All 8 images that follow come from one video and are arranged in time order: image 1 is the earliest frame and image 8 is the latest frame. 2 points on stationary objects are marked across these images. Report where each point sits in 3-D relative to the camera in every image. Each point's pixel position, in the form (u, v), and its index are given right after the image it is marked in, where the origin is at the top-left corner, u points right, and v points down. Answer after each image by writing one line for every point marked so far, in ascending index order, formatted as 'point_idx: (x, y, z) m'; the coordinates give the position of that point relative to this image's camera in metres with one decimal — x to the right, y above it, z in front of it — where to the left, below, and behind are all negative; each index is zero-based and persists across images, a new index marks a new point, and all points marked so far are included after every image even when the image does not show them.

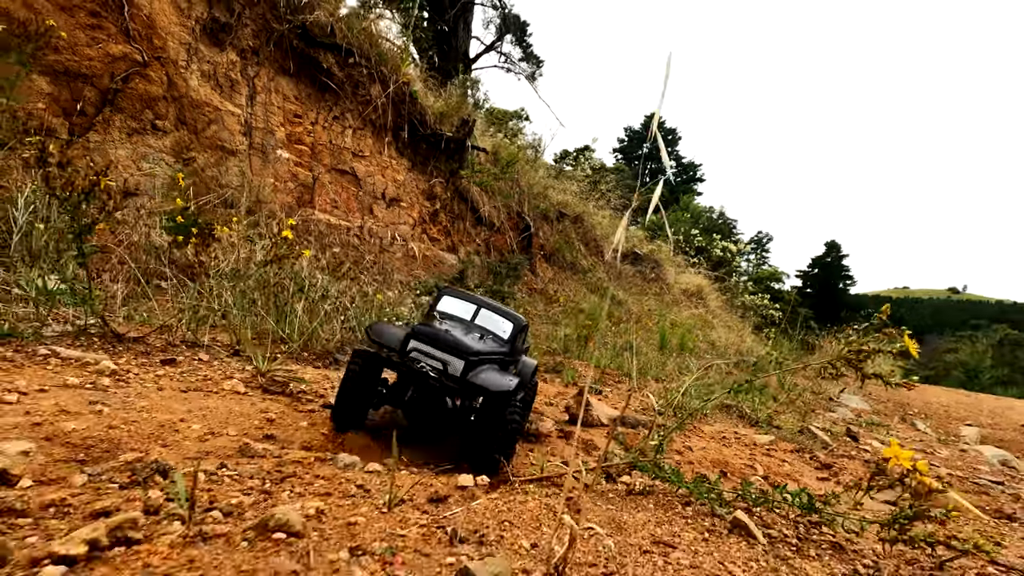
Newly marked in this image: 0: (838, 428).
0: (+2.1, -0.9, +3.6) m
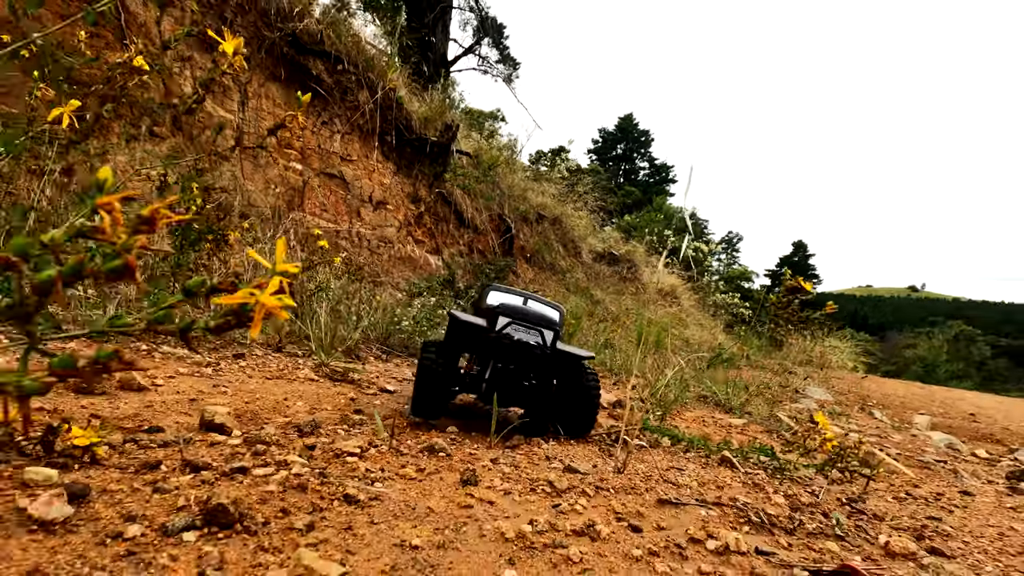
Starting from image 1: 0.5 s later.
0: (+2.0, -0.9, +3.9) m
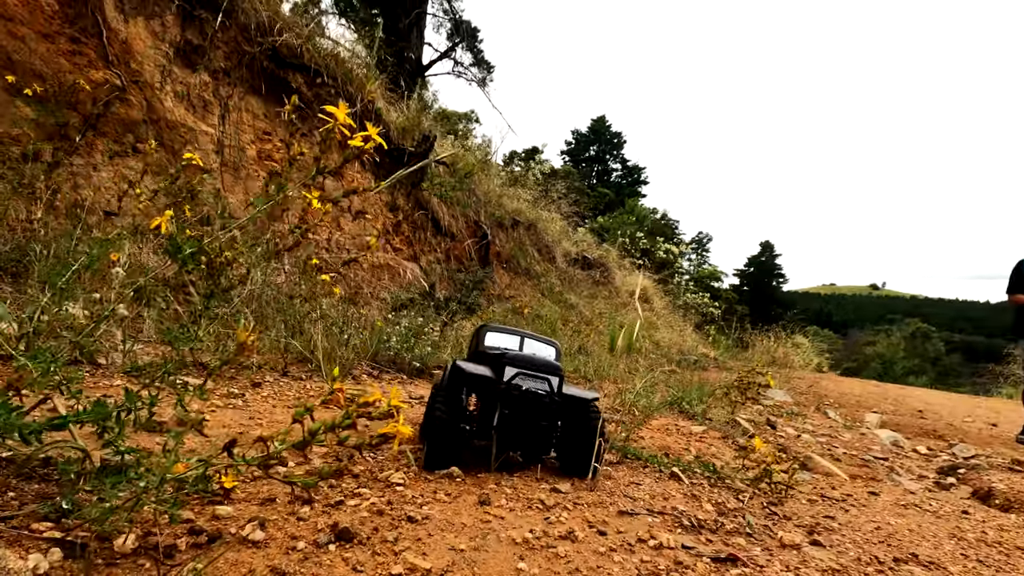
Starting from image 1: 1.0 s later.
0: (+1.9, -1.0, +4.2) m
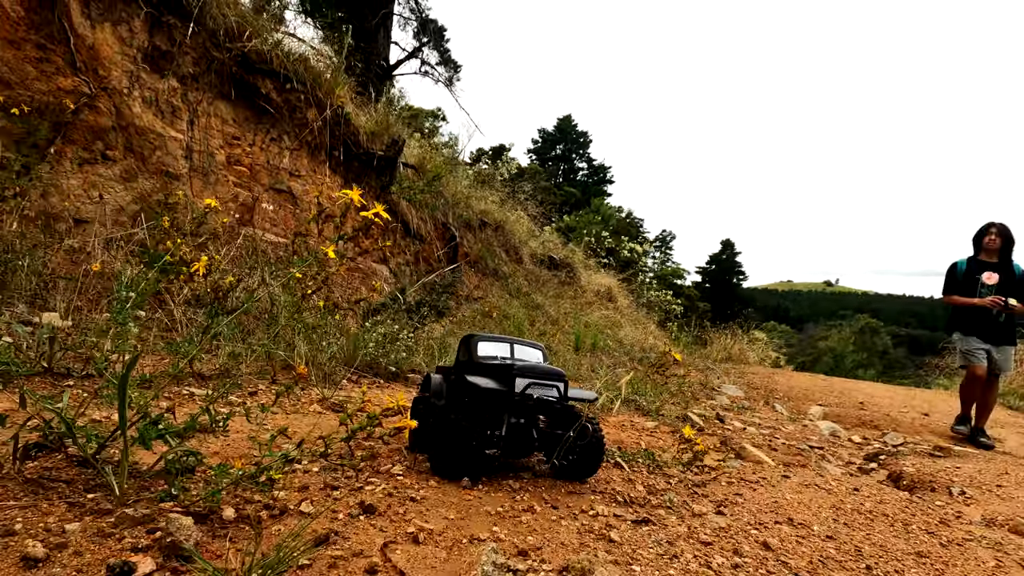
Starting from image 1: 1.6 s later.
0: (+1.6, -1.0, +4.5) m
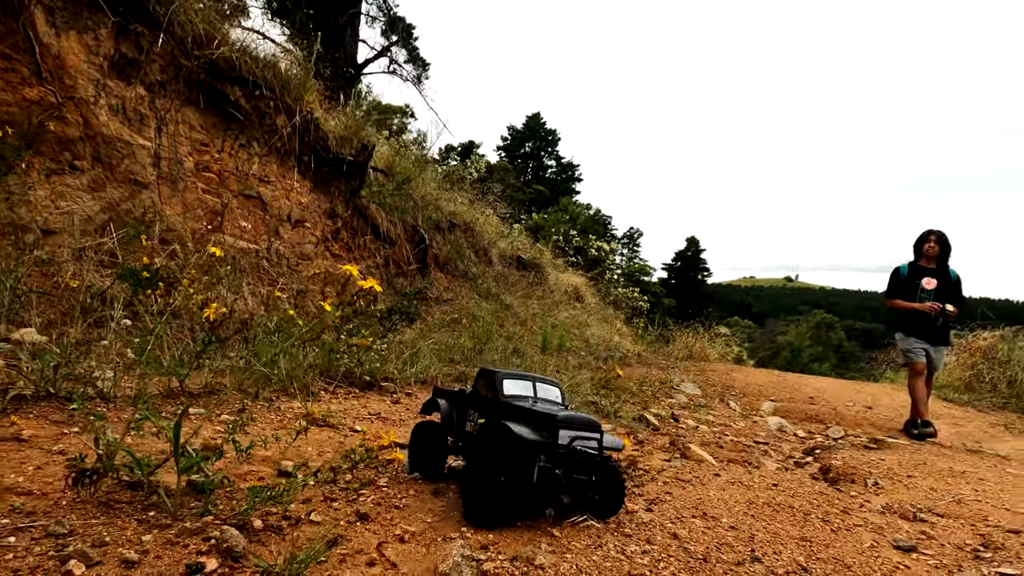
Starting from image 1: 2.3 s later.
0: (+1.4, -1.1, +4.8) m
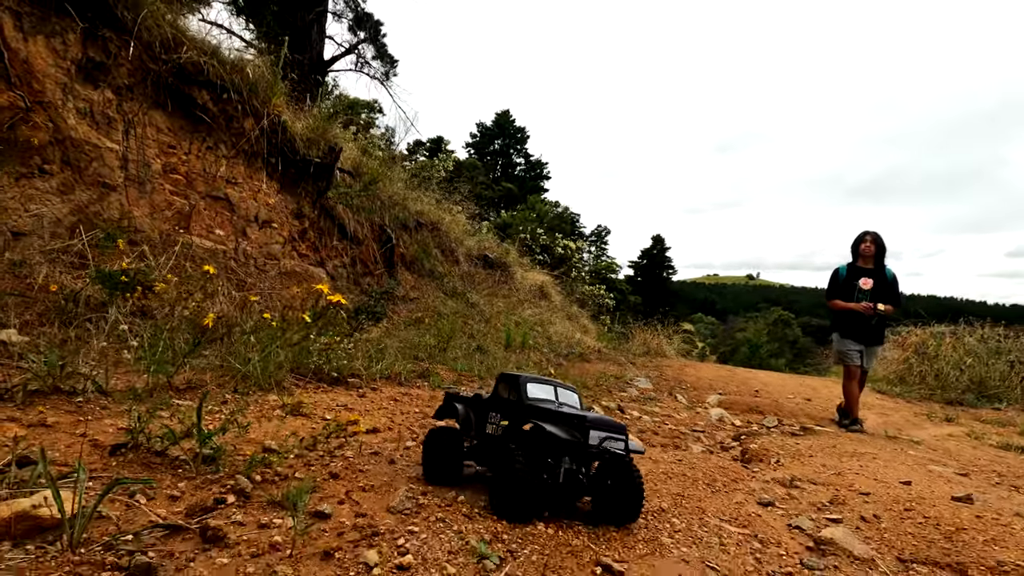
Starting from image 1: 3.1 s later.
0: (+1.0, -1.1, +5.2) m
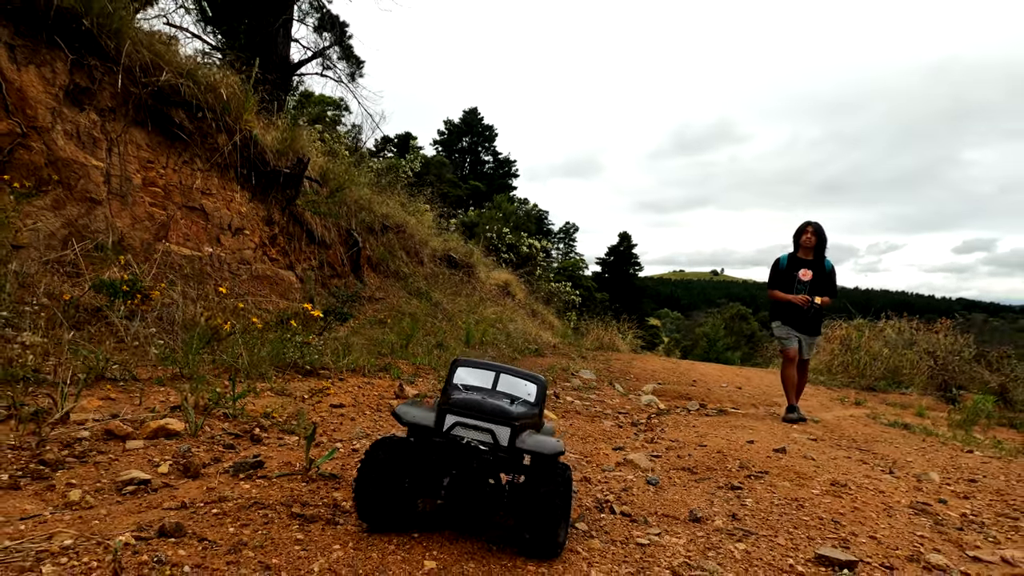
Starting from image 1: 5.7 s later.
0: (+0.5, -1.1, +6.0) m
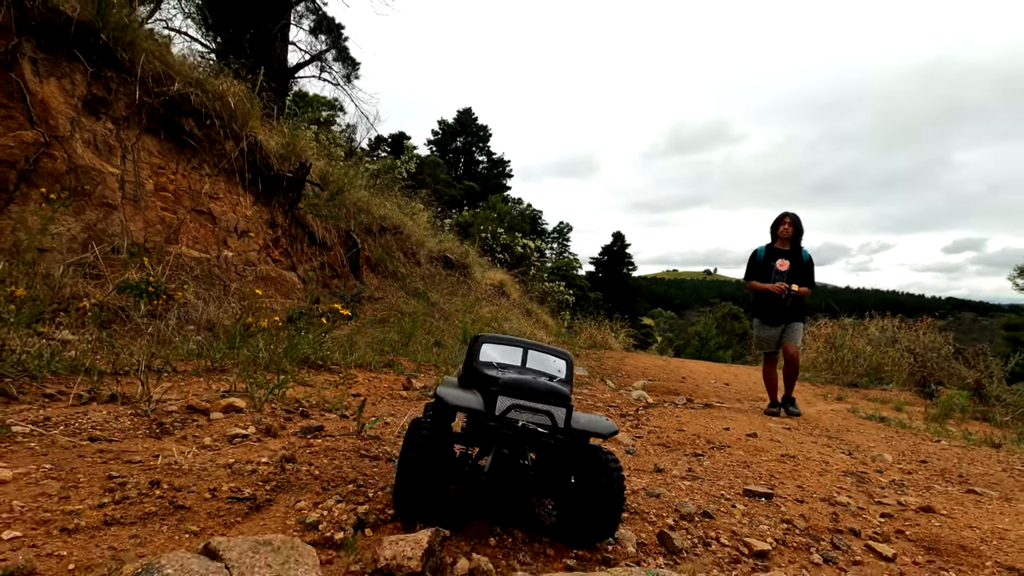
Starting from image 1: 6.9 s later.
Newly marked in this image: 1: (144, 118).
0: (+0.5, -1.1, +6.3) m
1: (-4.3, +2.0, +6.5) m
